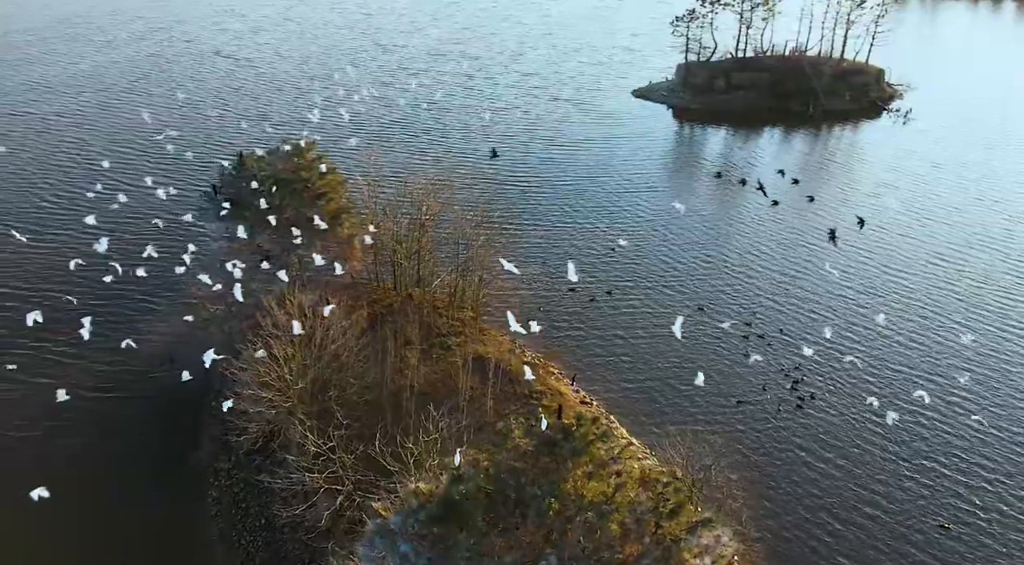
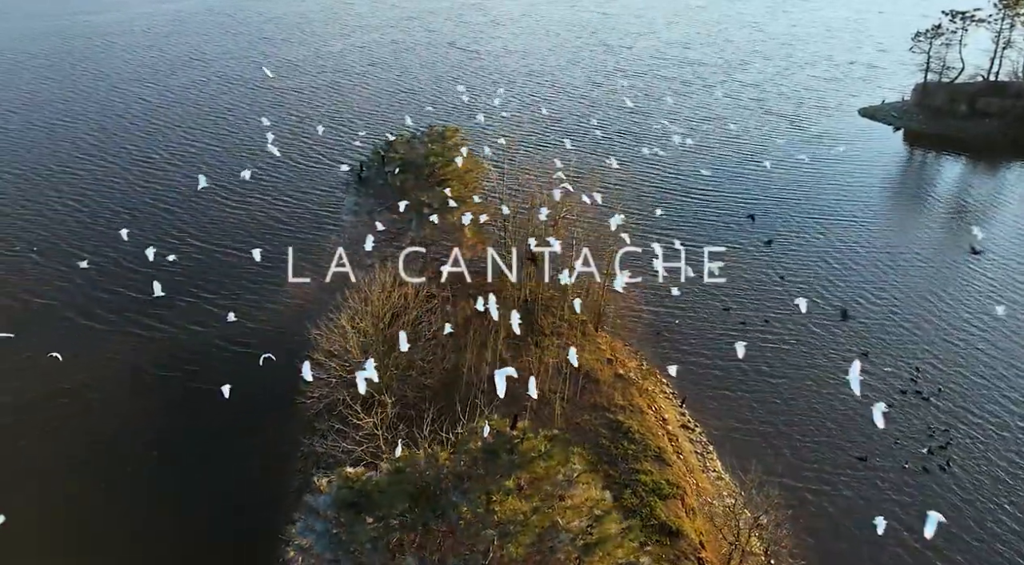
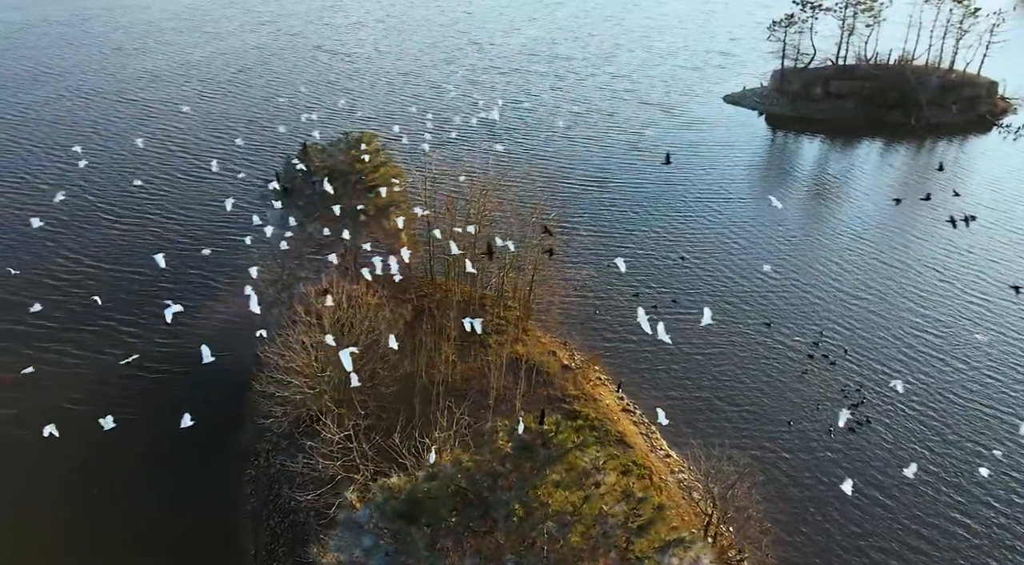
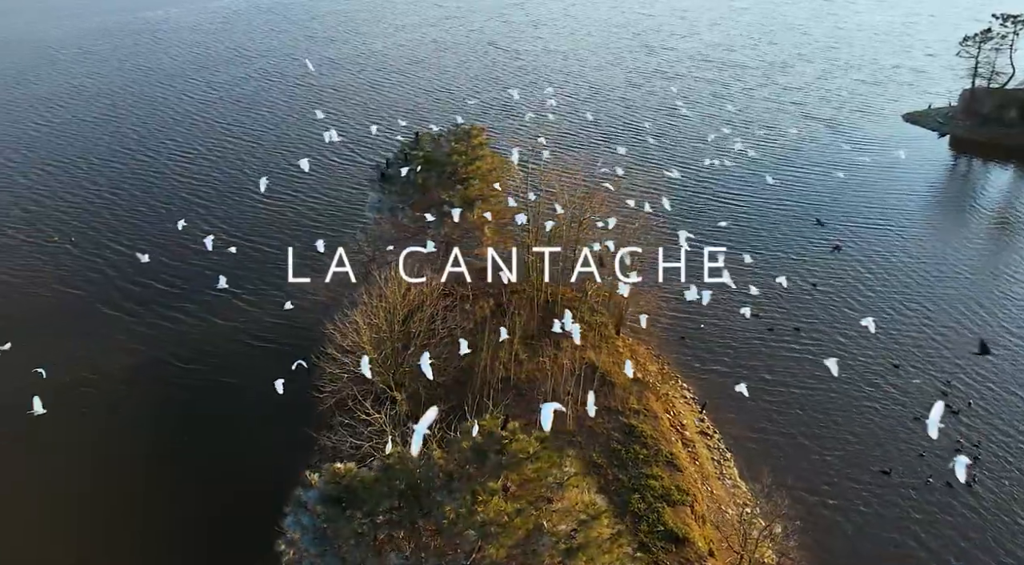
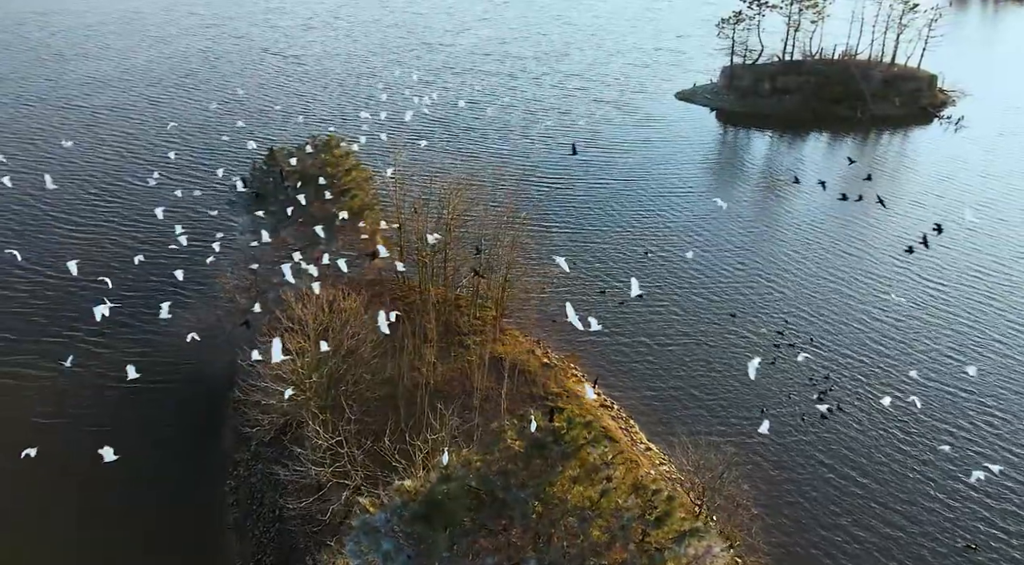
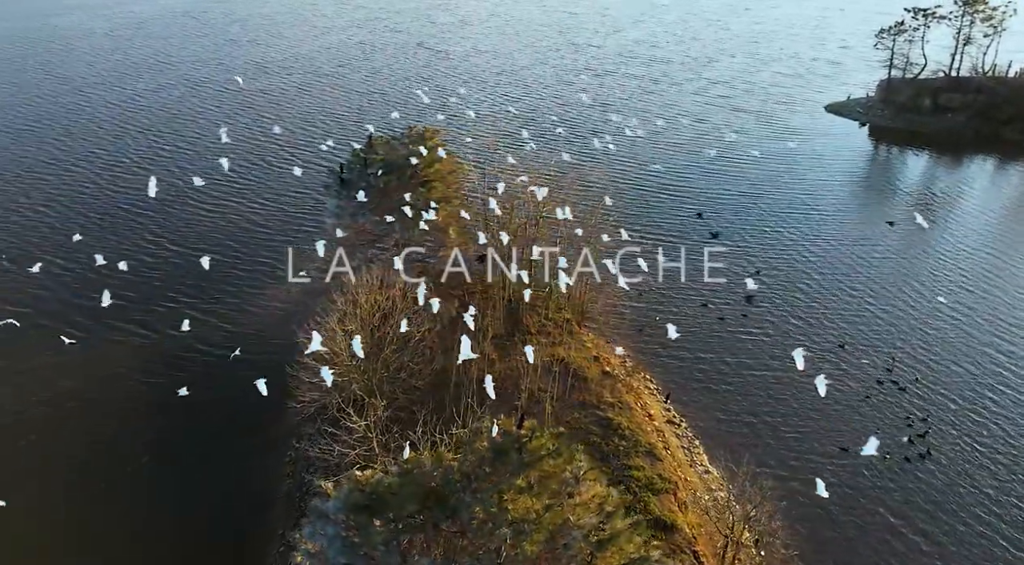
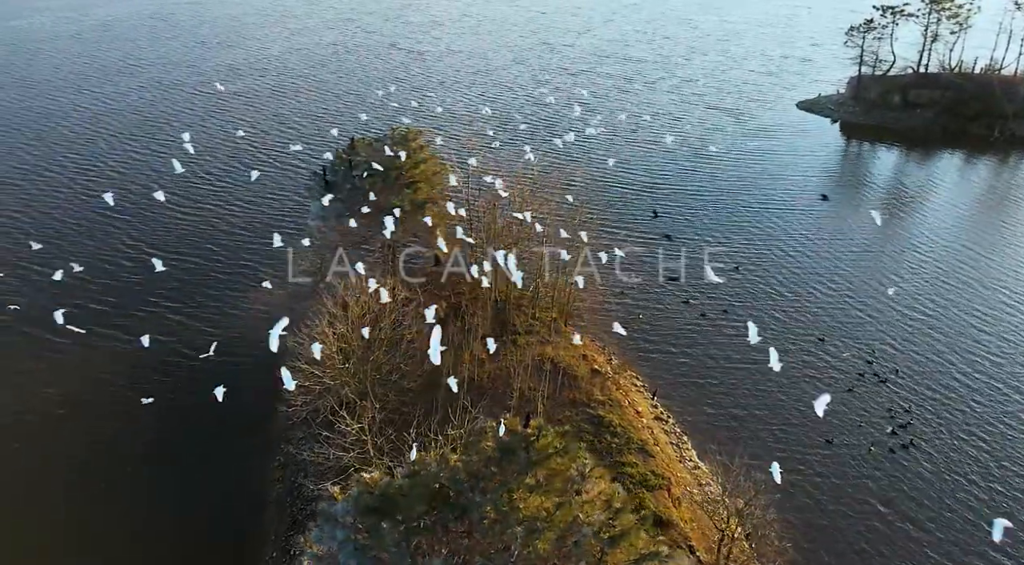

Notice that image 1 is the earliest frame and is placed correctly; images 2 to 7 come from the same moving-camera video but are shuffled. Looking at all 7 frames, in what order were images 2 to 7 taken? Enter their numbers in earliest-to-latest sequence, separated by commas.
5, 3, 7, 6, 2, 4
